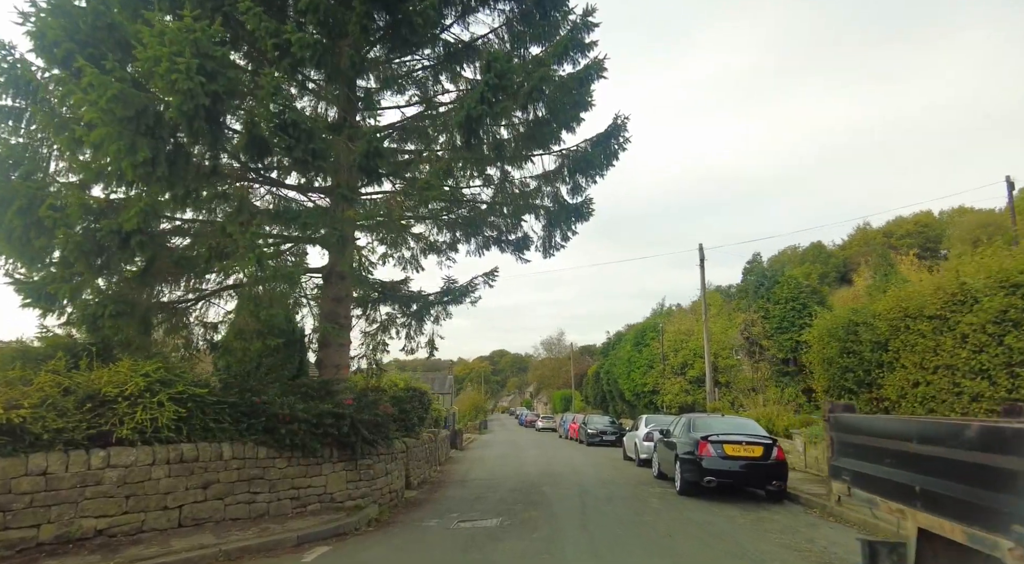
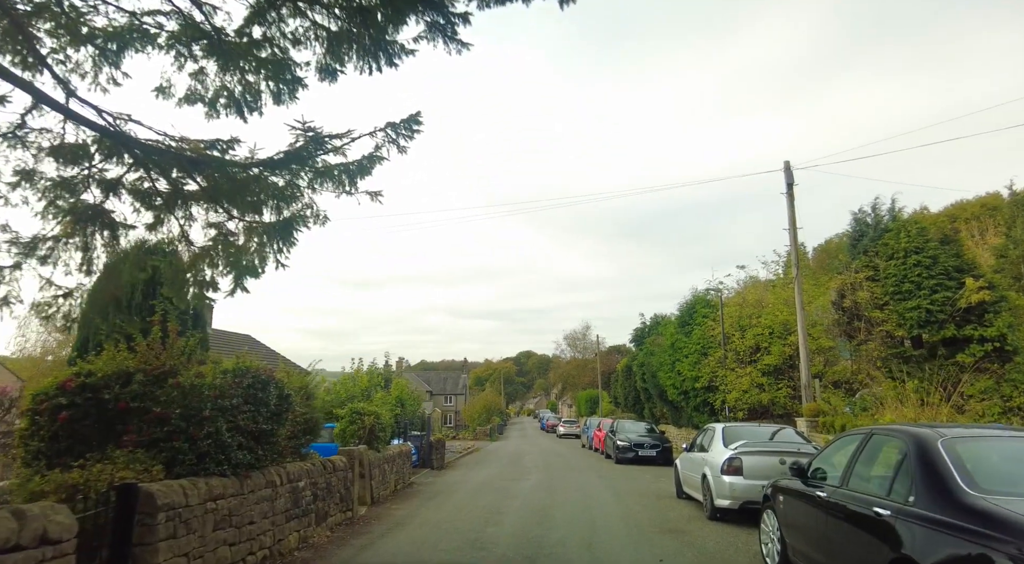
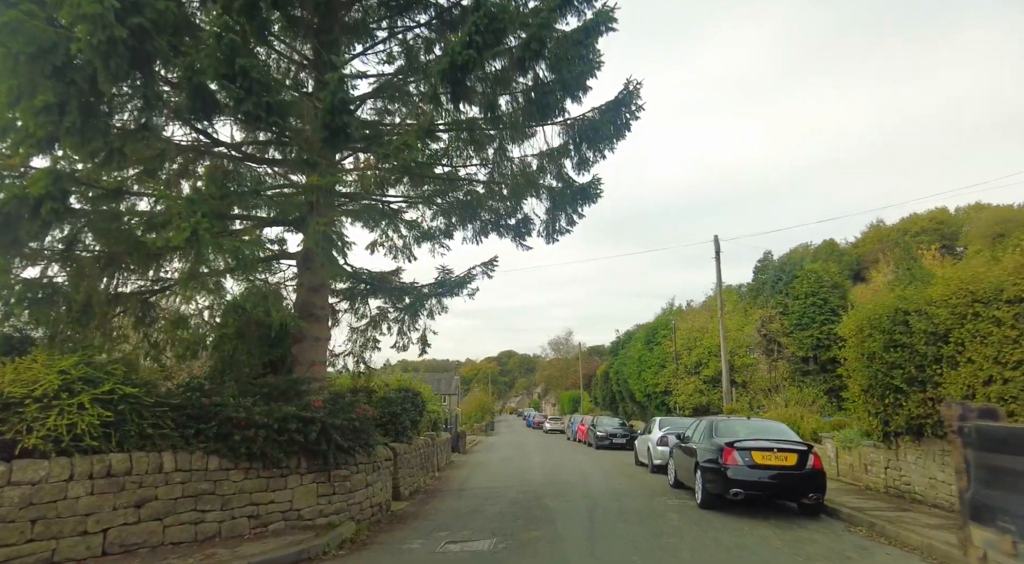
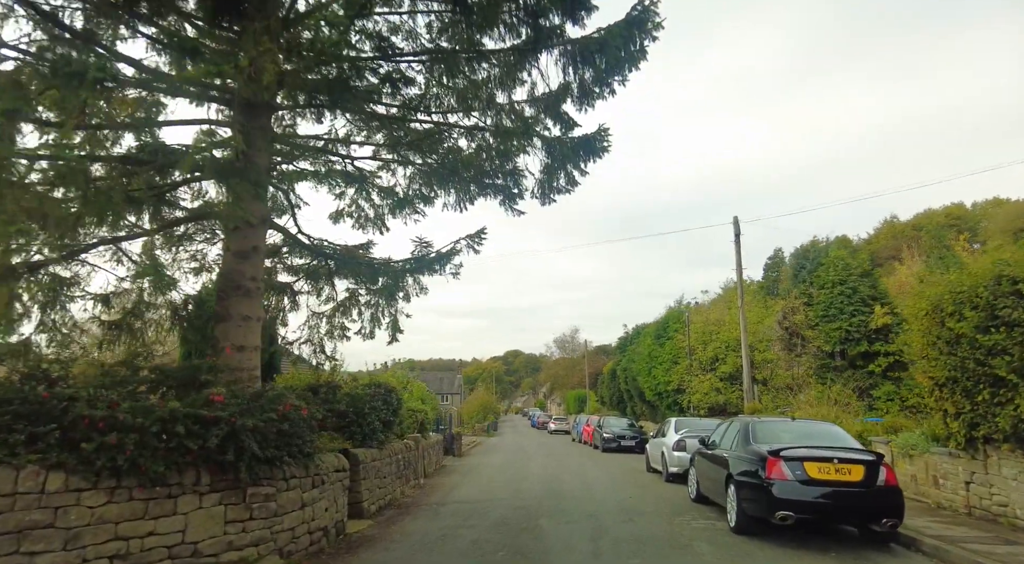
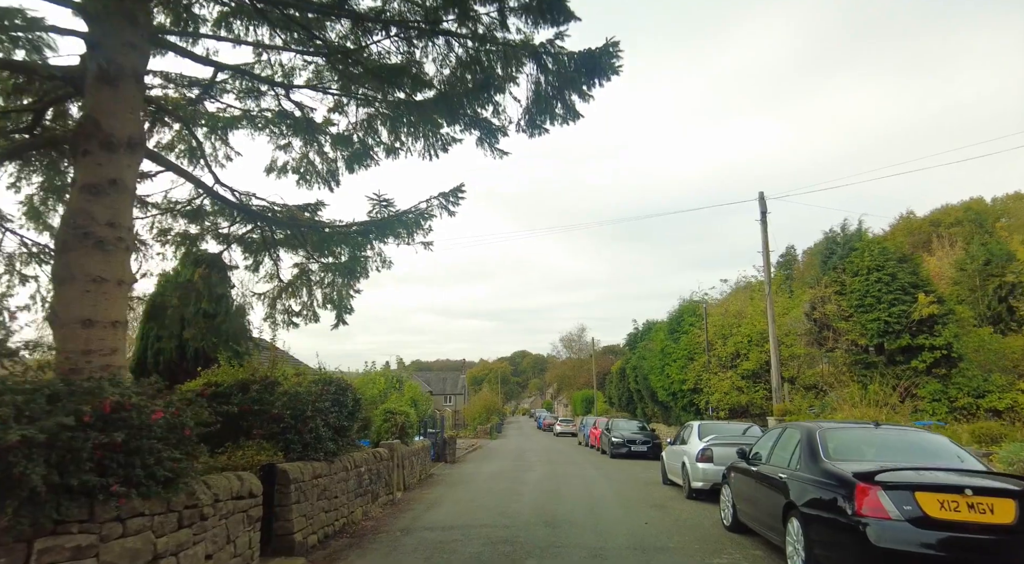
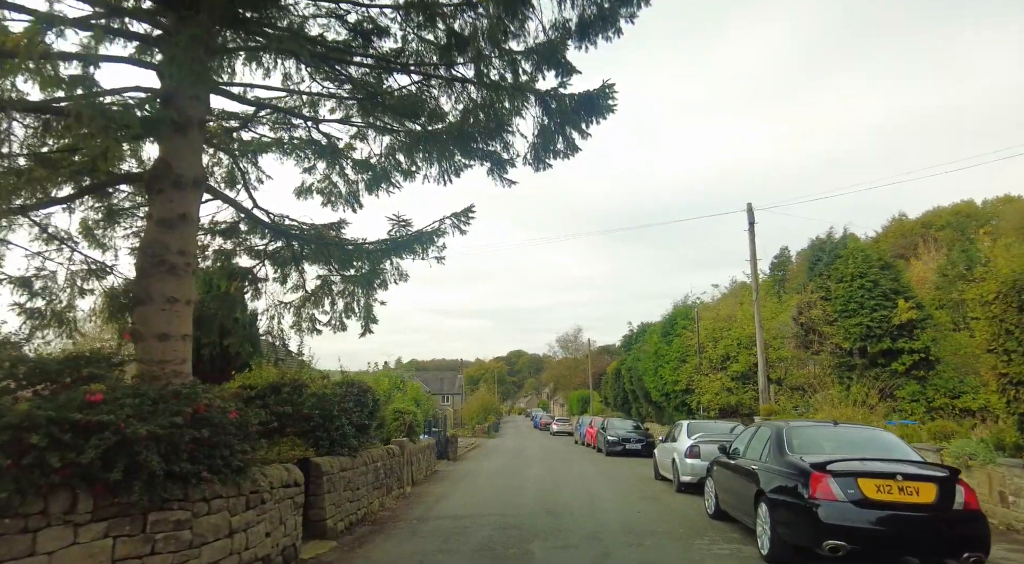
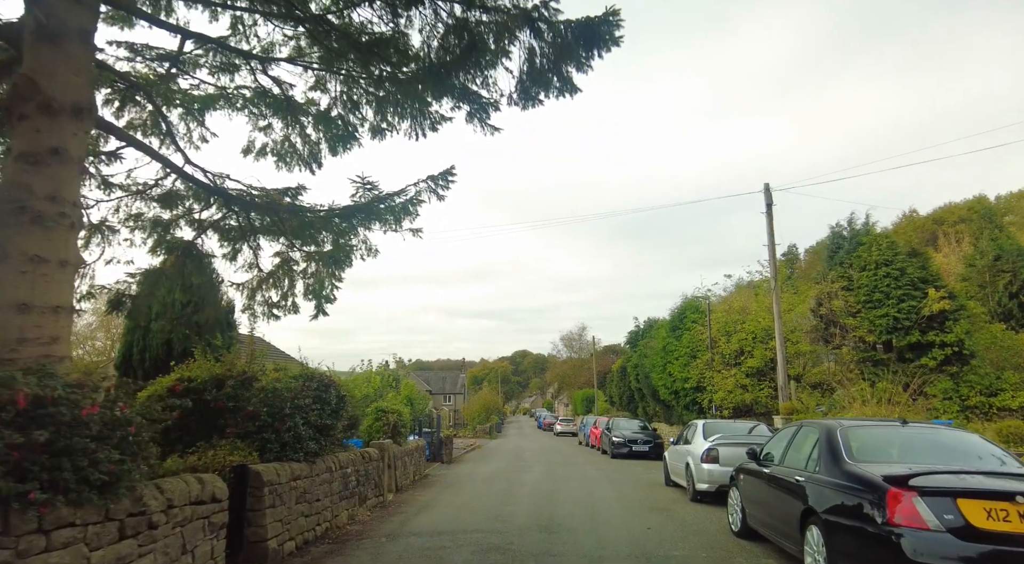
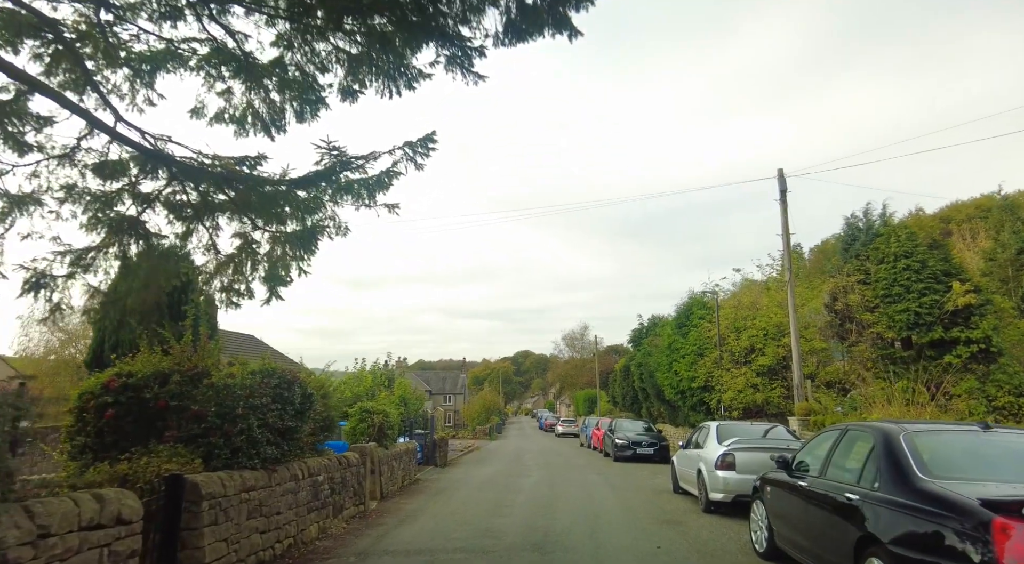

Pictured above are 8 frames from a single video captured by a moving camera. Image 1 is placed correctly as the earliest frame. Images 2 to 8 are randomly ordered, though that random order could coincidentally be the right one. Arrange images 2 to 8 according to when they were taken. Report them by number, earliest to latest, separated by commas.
3, 4, 6, 5, 7, 8, 2
